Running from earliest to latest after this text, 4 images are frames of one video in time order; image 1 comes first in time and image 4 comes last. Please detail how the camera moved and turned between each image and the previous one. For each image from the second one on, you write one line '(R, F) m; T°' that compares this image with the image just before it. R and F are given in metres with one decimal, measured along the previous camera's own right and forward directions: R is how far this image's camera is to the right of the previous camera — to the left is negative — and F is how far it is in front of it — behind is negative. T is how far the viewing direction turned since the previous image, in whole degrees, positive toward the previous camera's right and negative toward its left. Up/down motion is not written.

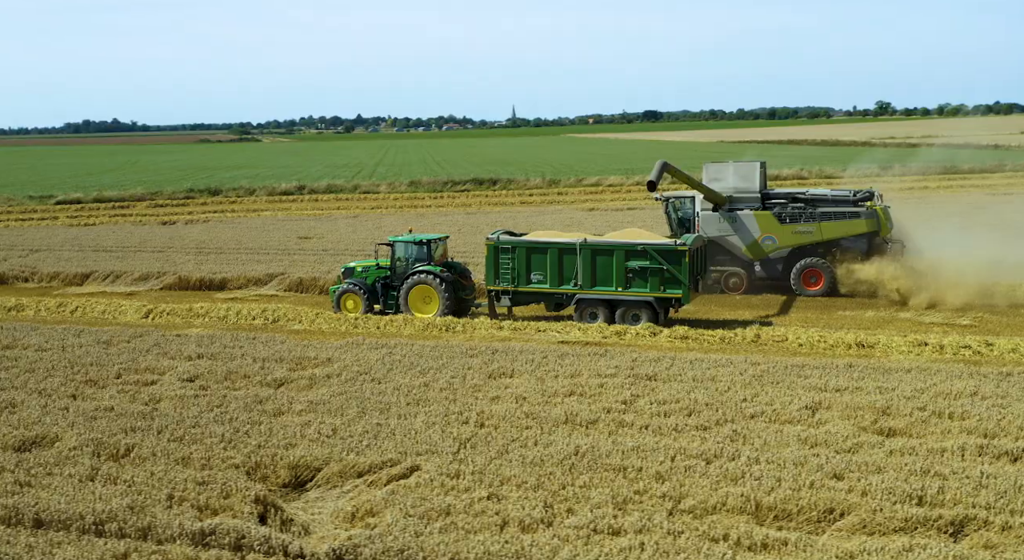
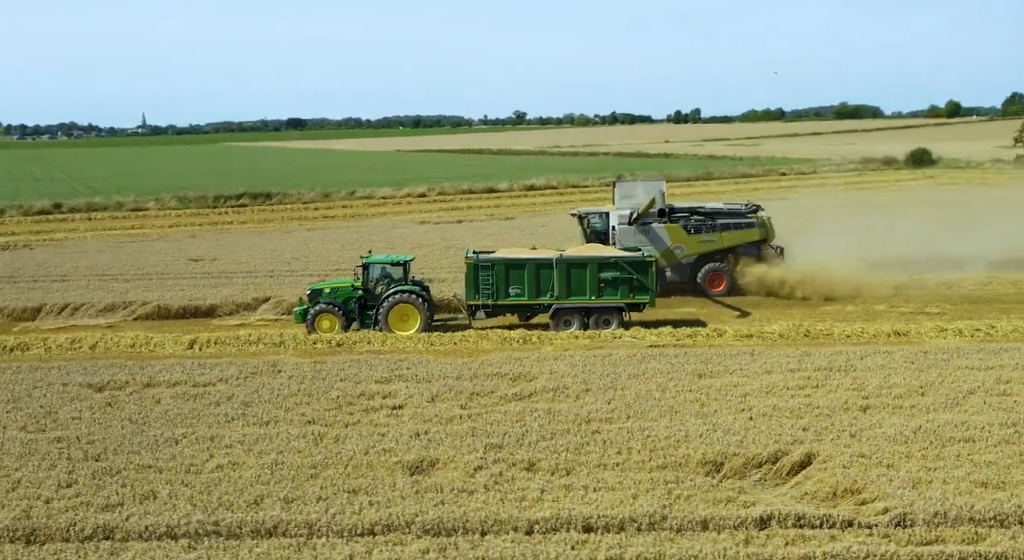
(-6.3, -0.1) m; +17°
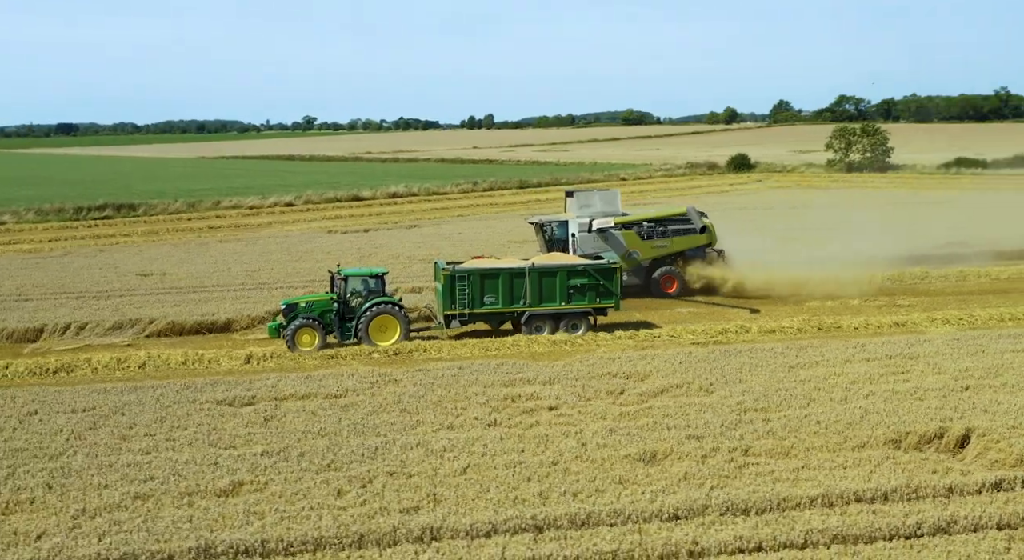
(-4.0, -0.4) m; +10°
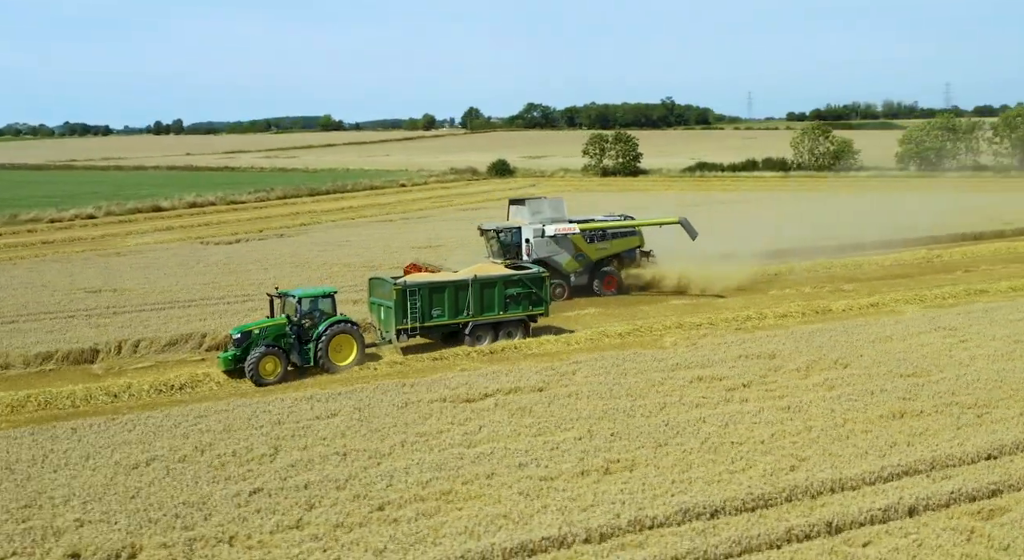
(-6.3, -0.6) m; +15°
